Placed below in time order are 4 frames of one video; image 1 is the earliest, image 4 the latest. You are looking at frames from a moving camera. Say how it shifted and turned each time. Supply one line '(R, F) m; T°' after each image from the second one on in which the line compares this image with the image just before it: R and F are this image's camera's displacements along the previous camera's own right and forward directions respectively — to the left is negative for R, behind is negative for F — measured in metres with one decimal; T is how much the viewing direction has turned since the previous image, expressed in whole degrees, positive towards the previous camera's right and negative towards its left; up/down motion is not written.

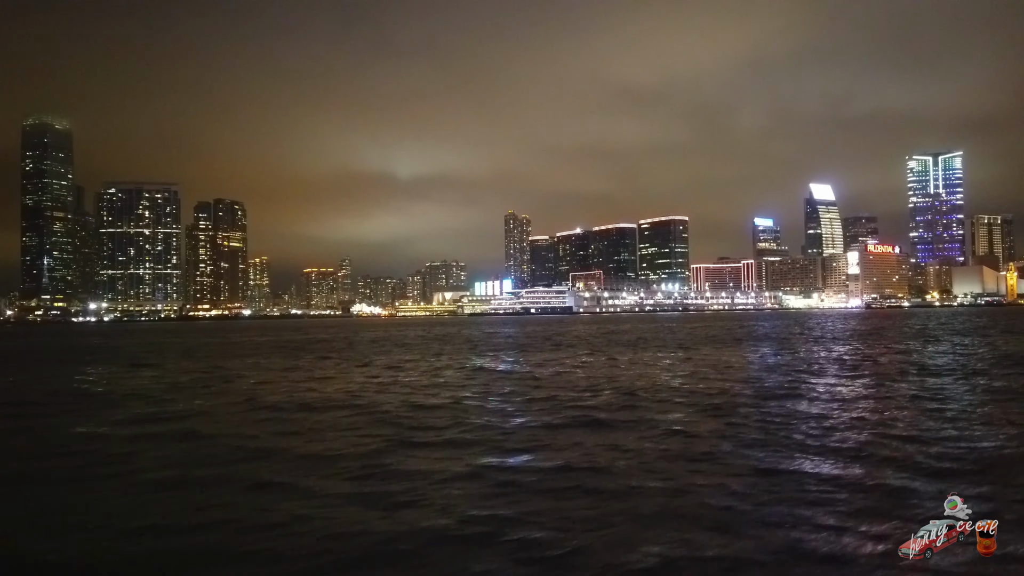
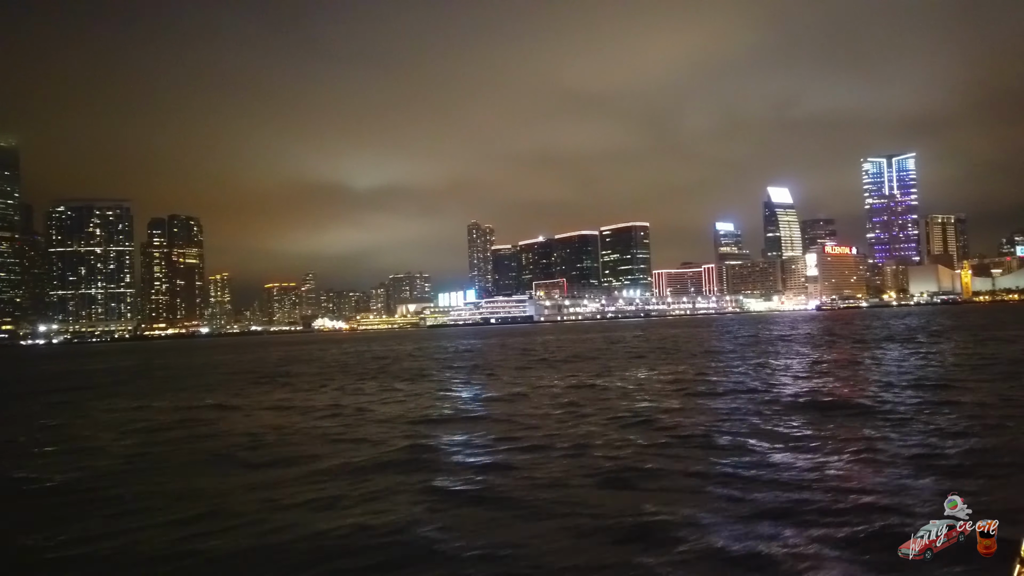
(-1.8, +1.4) m; +3°
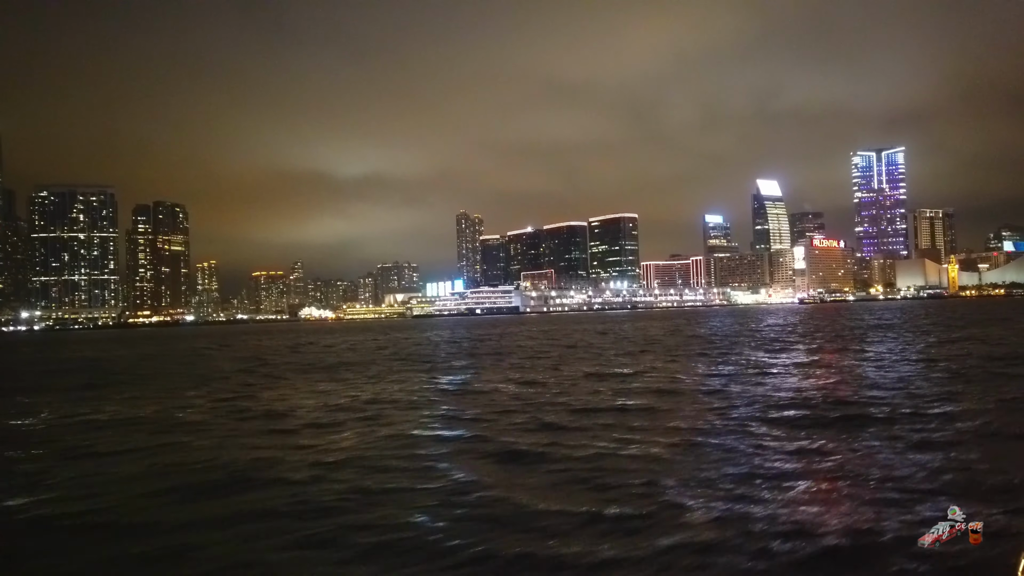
(-0.9, +0.8) m; +1°
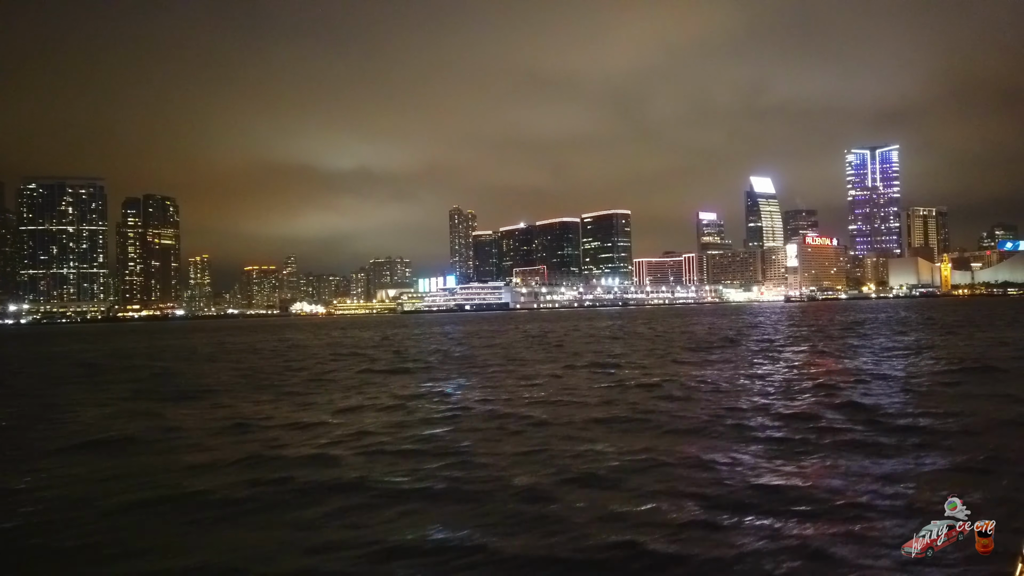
(-1.0, +0.6) m; +1°
